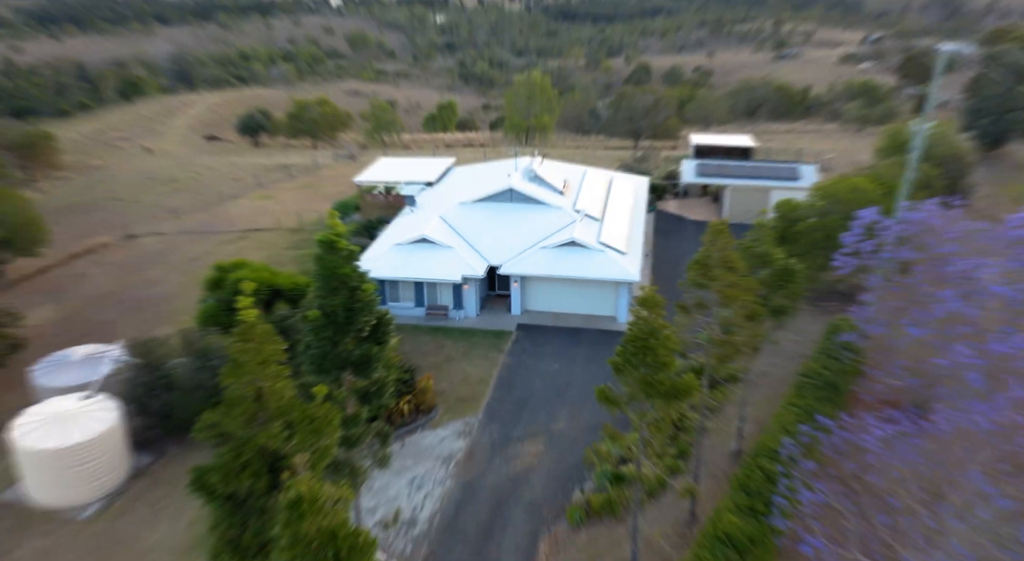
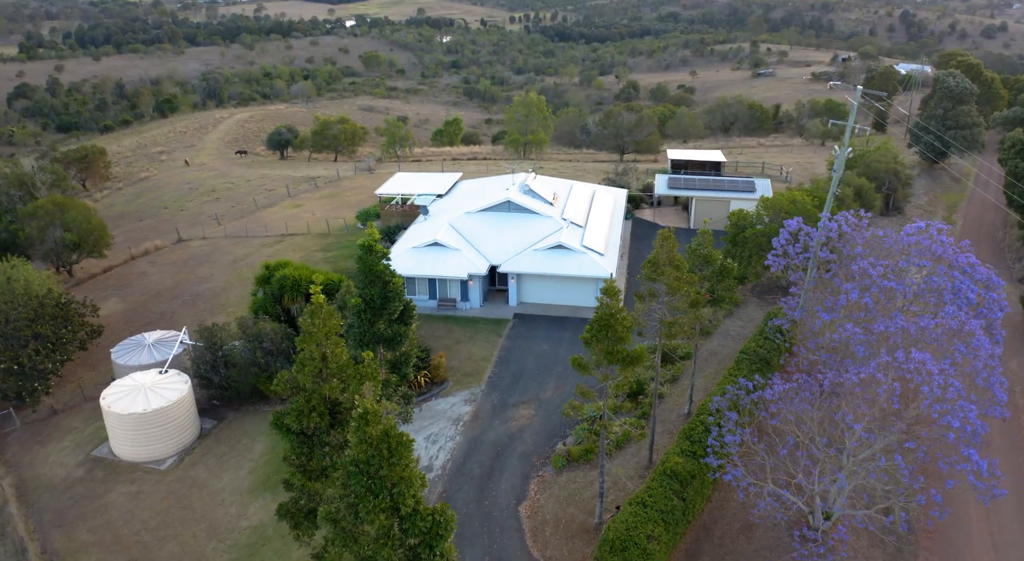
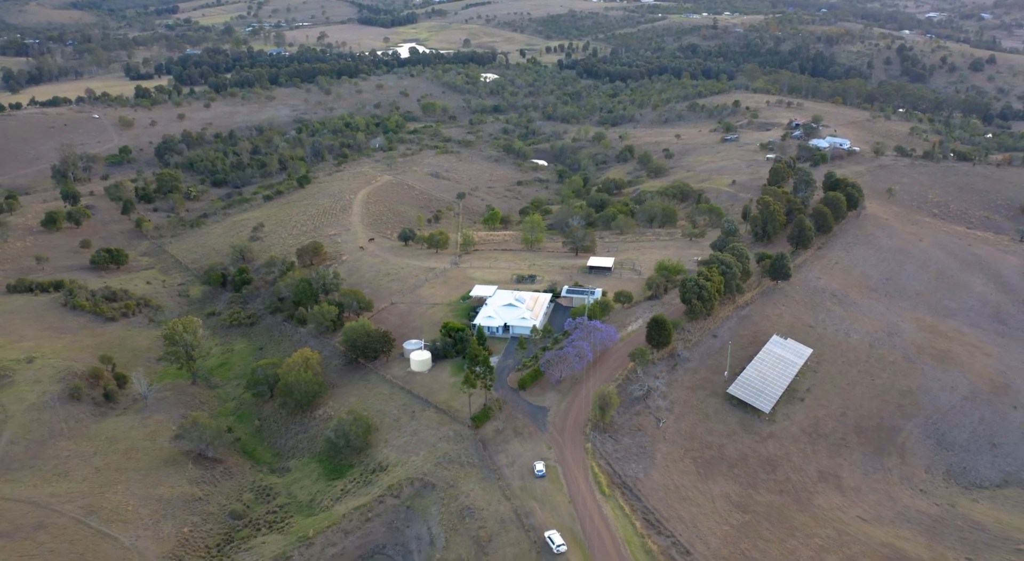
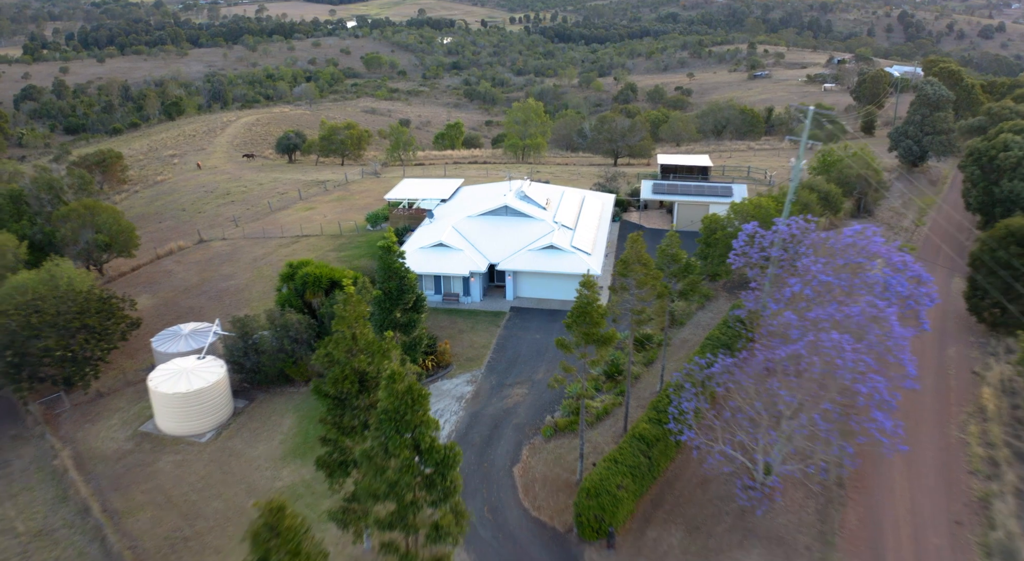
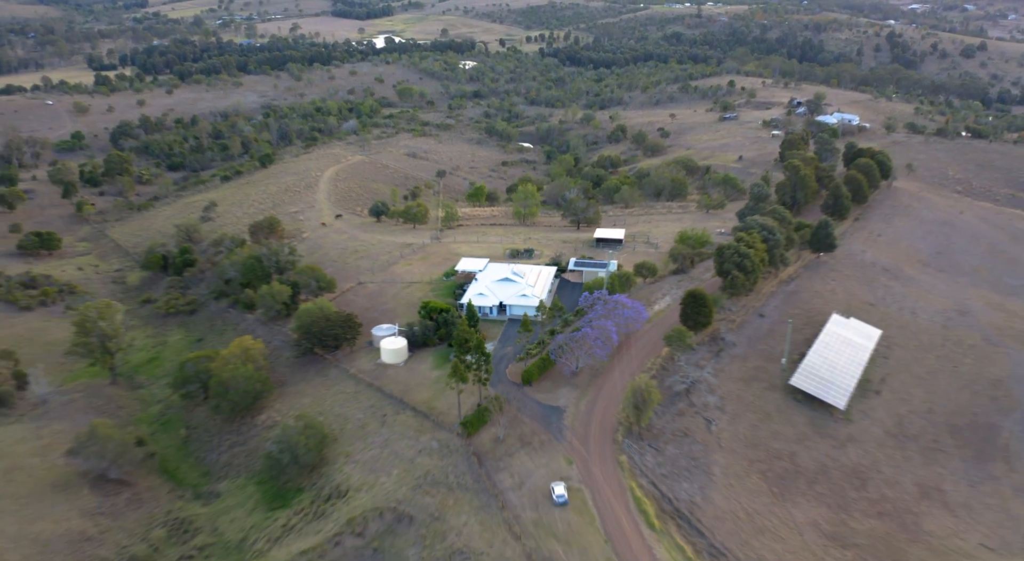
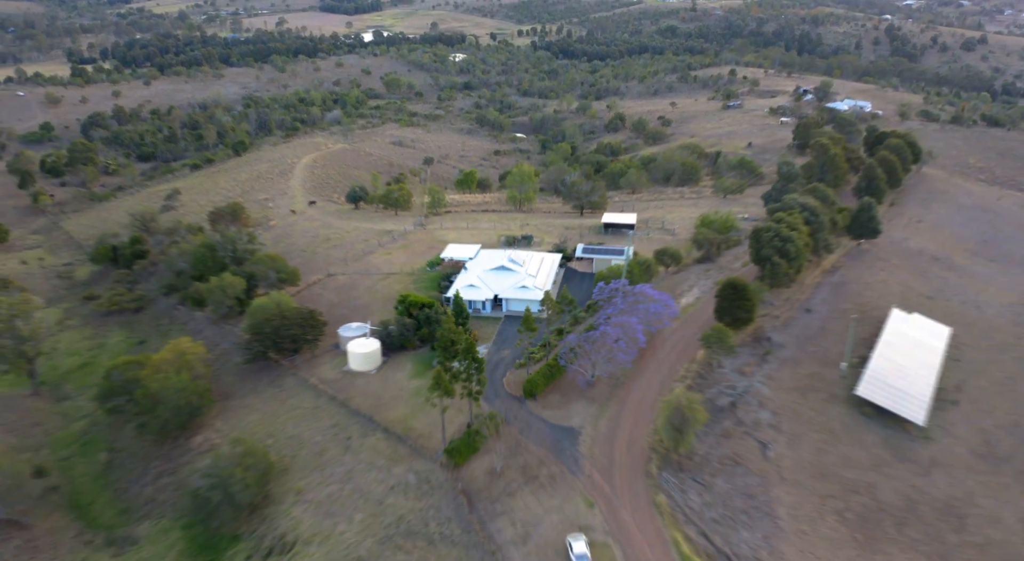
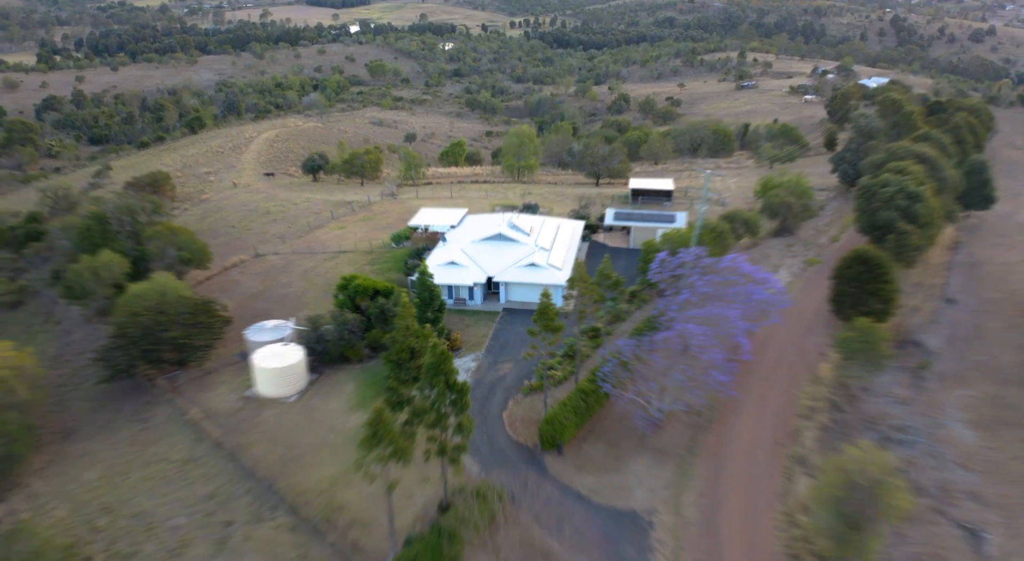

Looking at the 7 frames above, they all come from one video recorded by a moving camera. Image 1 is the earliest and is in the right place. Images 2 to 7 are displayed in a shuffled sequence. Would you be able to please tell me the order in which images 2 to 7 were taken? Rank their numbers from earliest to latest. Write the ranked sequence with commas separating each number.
2, 4, 7, 6, 5, 3
